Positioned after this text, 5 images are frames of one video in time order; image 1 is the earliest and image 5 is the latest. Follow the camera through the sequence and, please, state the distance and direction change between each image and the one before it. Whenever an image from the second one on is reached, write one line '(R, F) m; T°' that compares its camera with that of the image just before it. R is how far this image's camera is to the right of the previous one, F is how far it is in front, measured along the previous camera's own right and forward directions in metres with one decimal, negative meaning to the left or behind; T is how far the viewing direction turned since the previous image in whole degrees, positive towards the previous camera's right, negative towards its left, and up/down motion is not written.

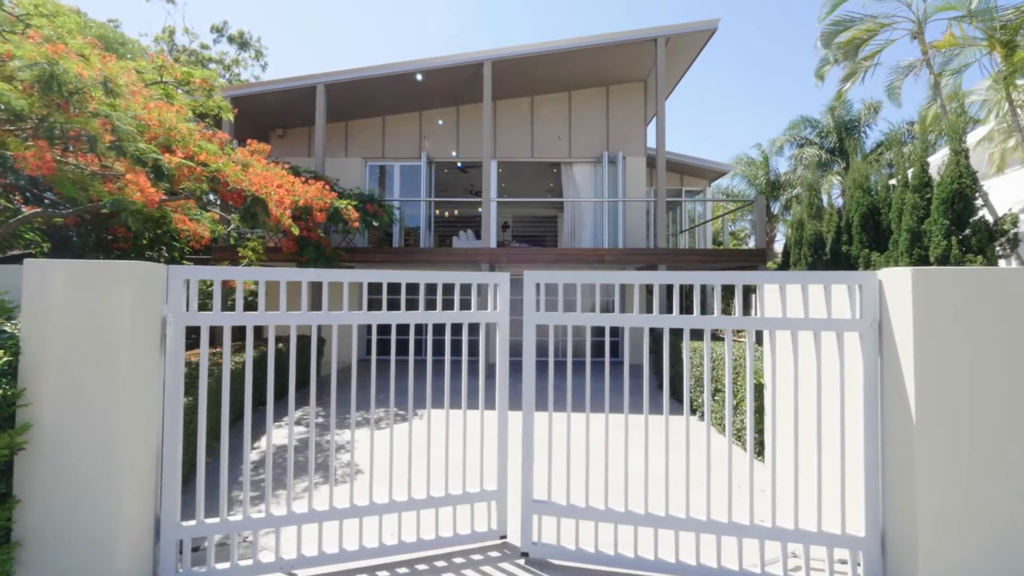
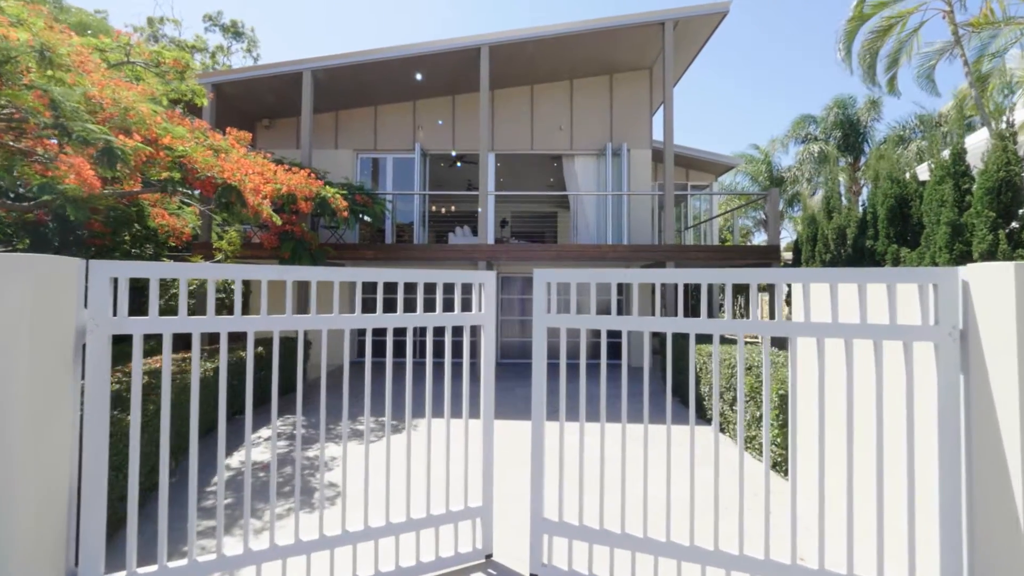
(0.0, +0.5) m; 0°
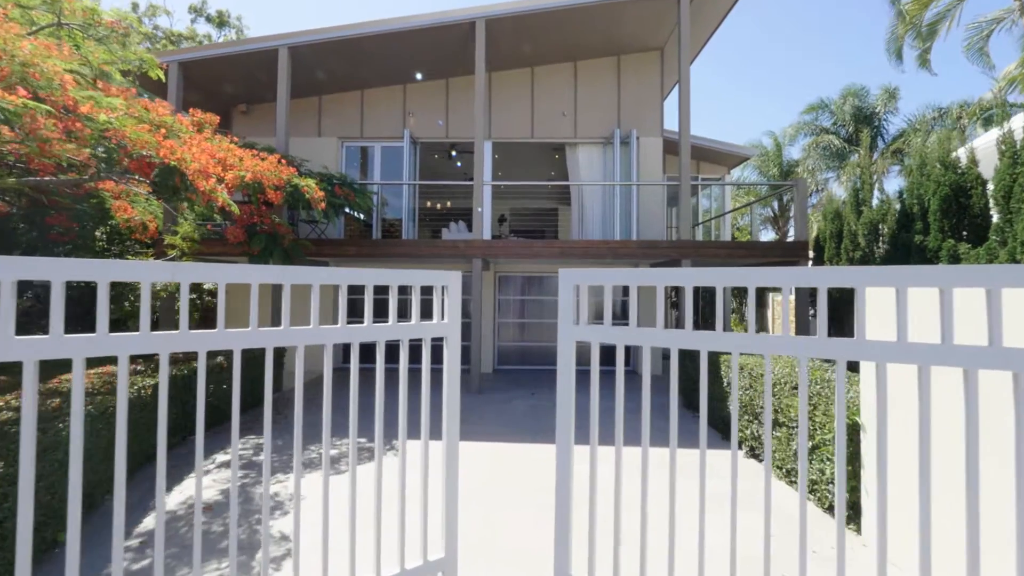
(0.0, +0.9) m; 0°
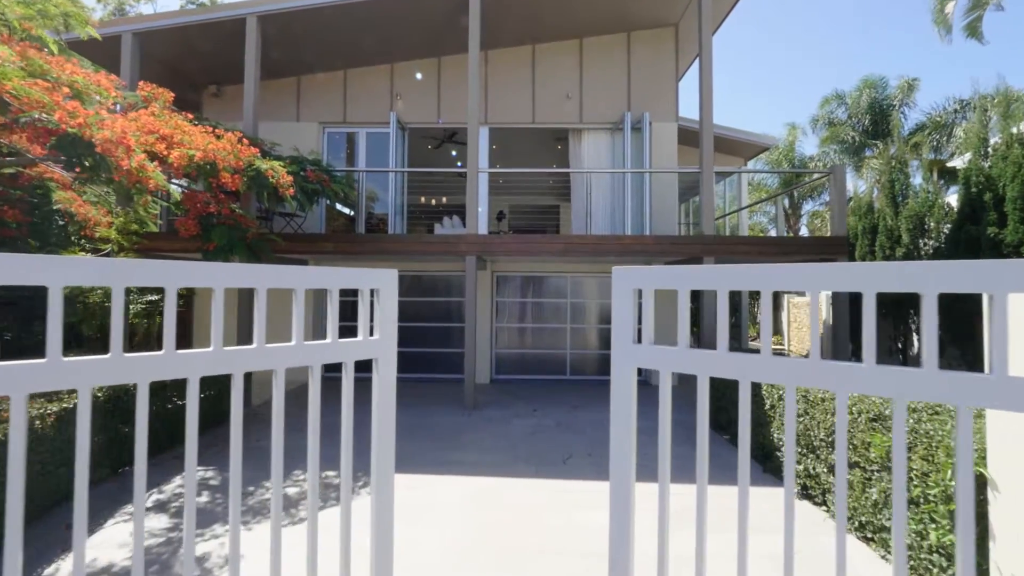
(0.0, +0.9) m; 0°
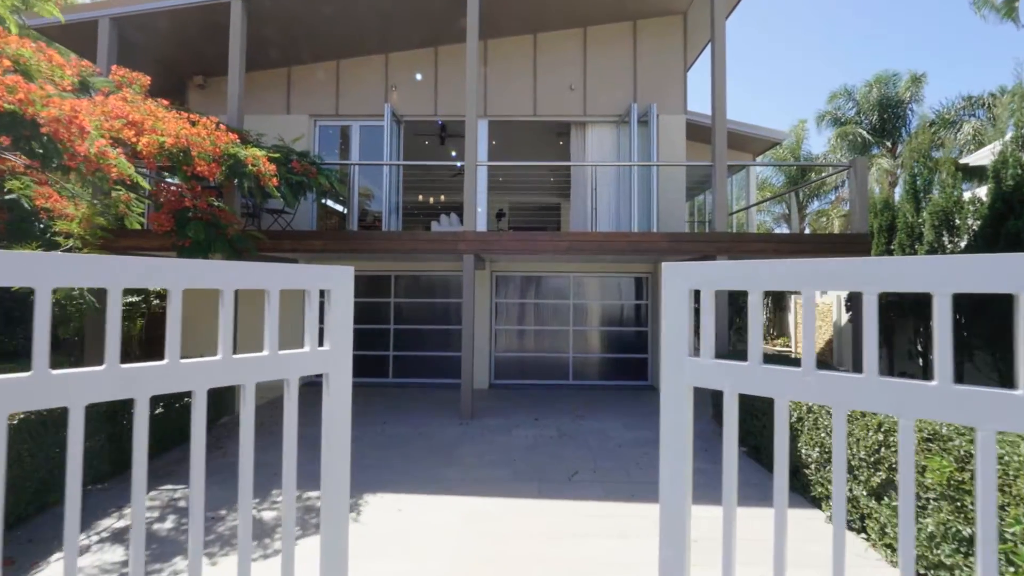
(0.0, +0.4) m; 0°
